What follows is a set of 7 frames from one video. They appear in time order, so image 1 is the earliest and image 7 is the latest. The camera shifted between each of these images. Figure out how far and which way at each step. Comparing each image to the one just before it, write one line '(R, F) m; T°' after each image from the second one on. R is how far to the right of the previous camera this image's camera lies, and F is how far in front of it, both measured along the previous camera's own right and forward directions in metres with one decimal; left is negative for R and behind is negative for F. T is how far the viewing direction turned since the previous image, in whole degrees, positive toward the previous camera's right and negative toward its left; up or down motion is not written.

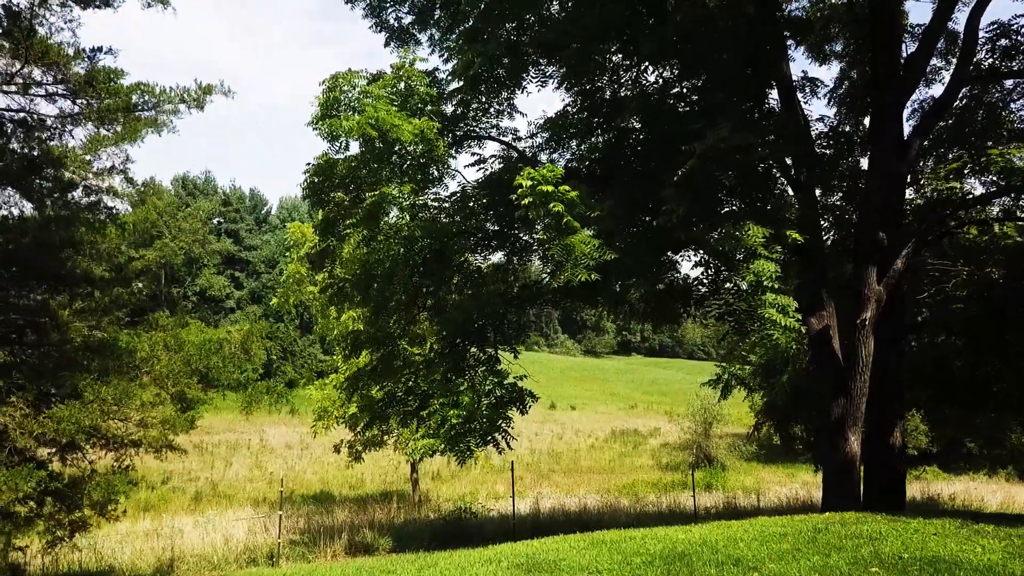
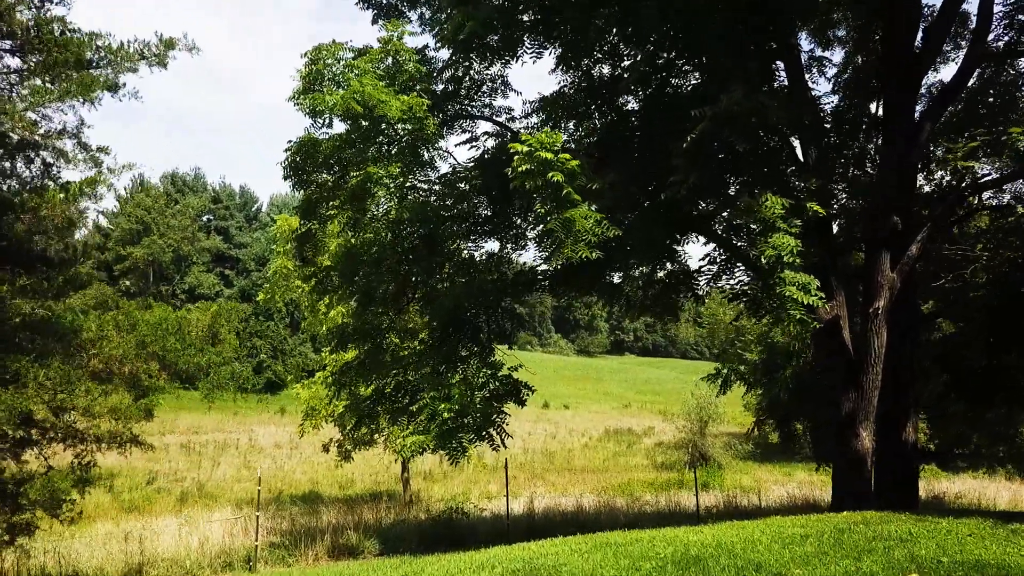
(0.0, +0.6) m; +1°
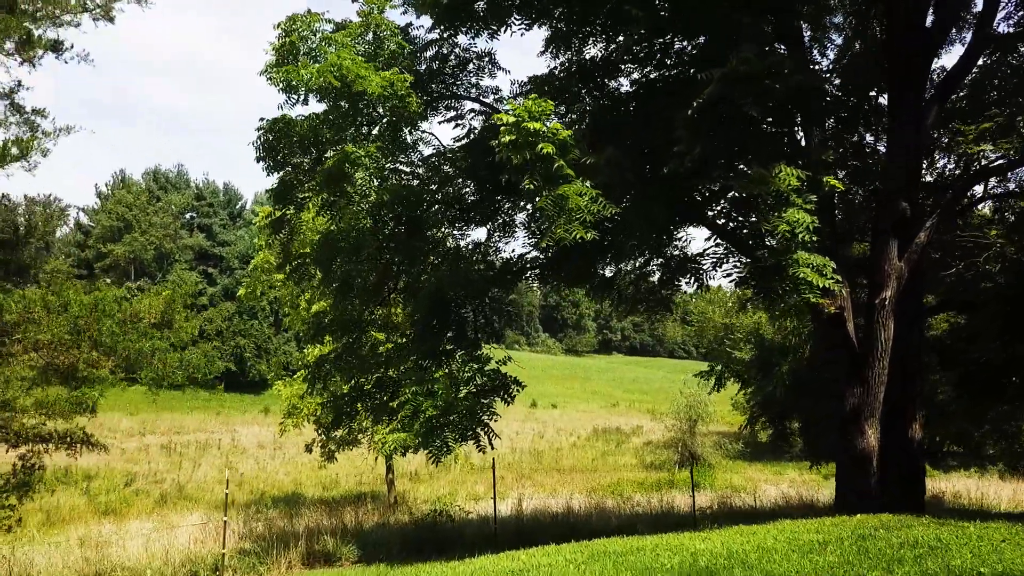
(0.0, +0.6) m; +1°
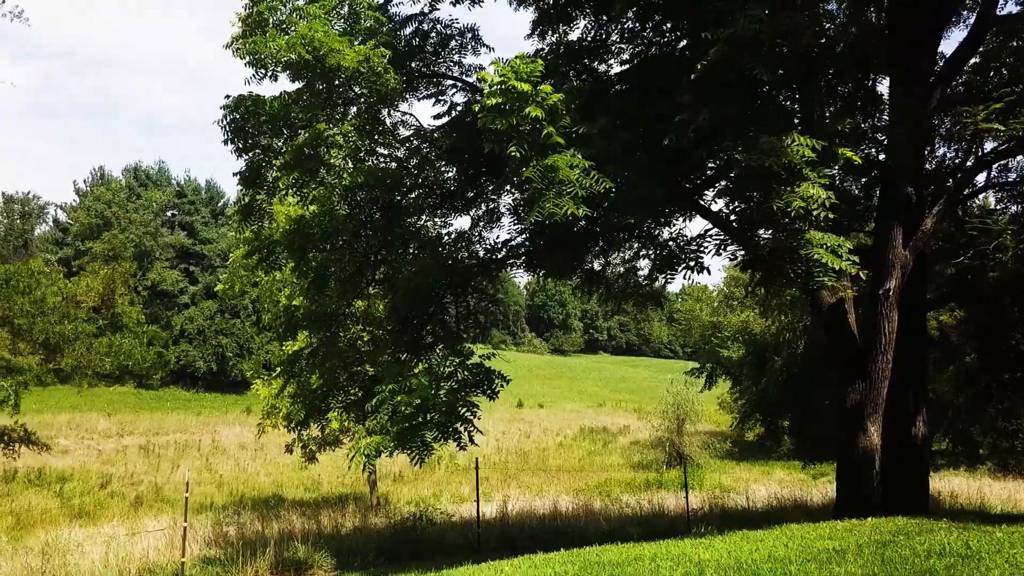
(0.0, +0.6) m; +1°
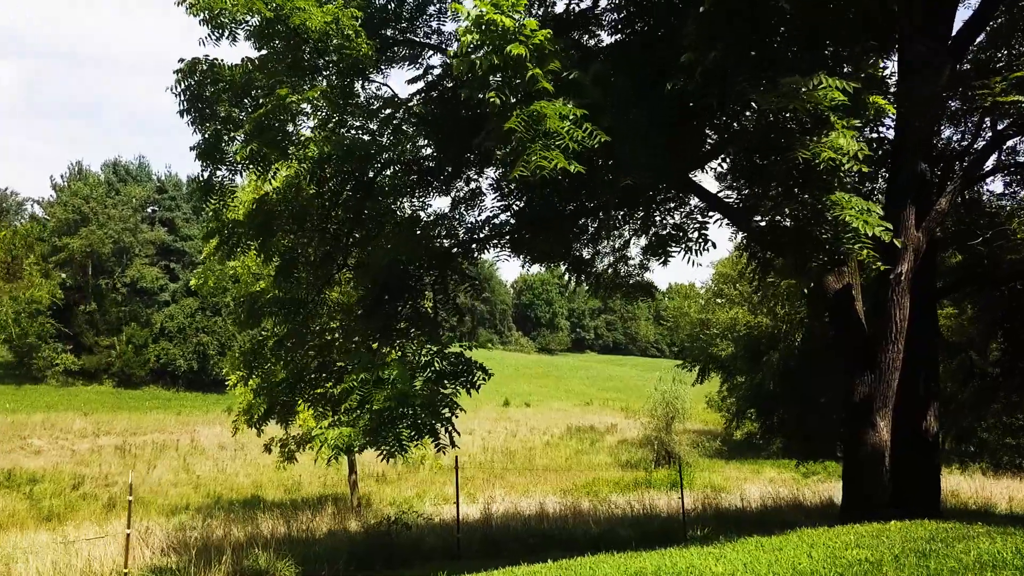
(0.0, +0.7) m; +1°
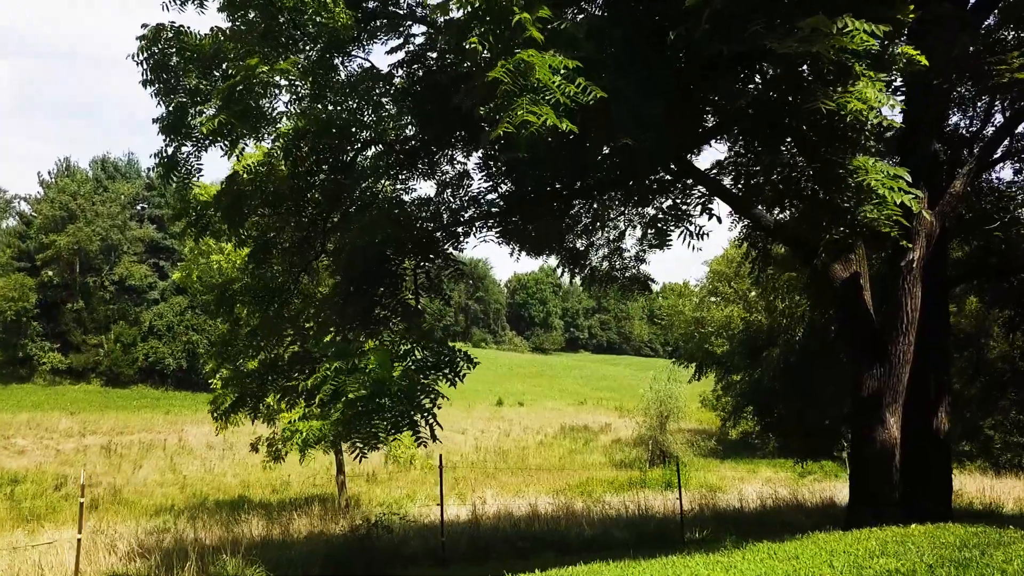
(+0.1, +0.5) m; 0°
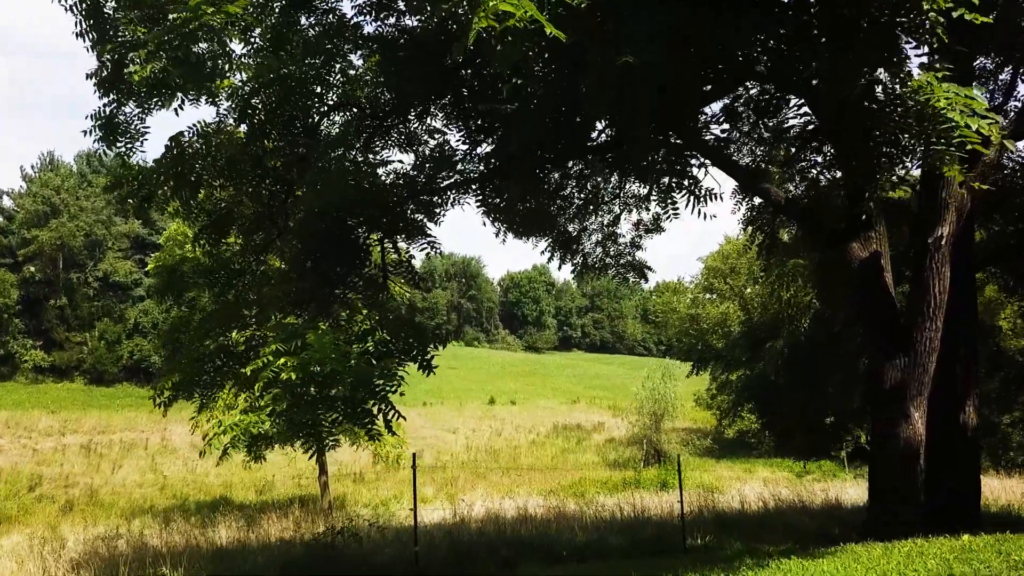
(+0.1, +0.9) m; +1°
